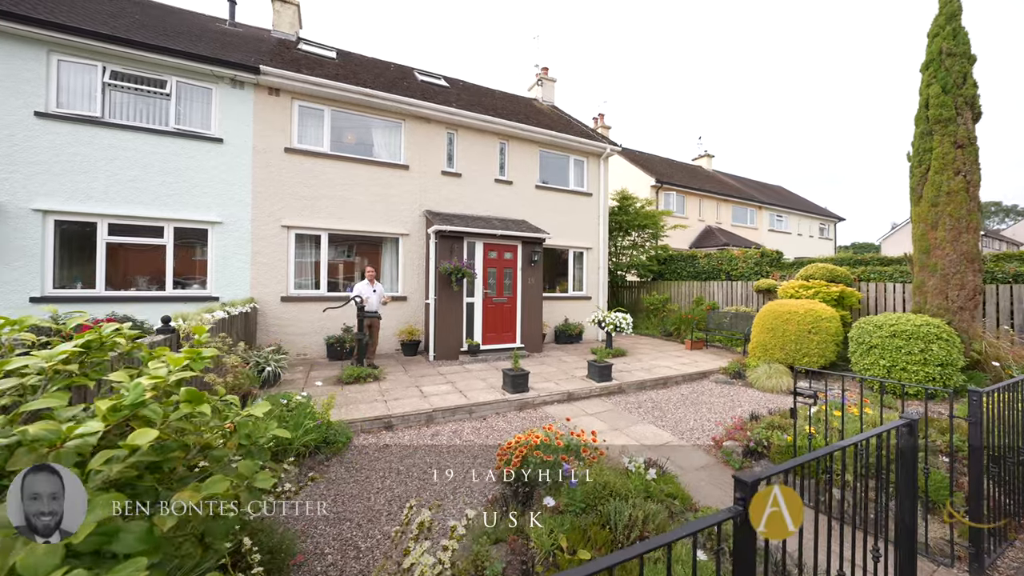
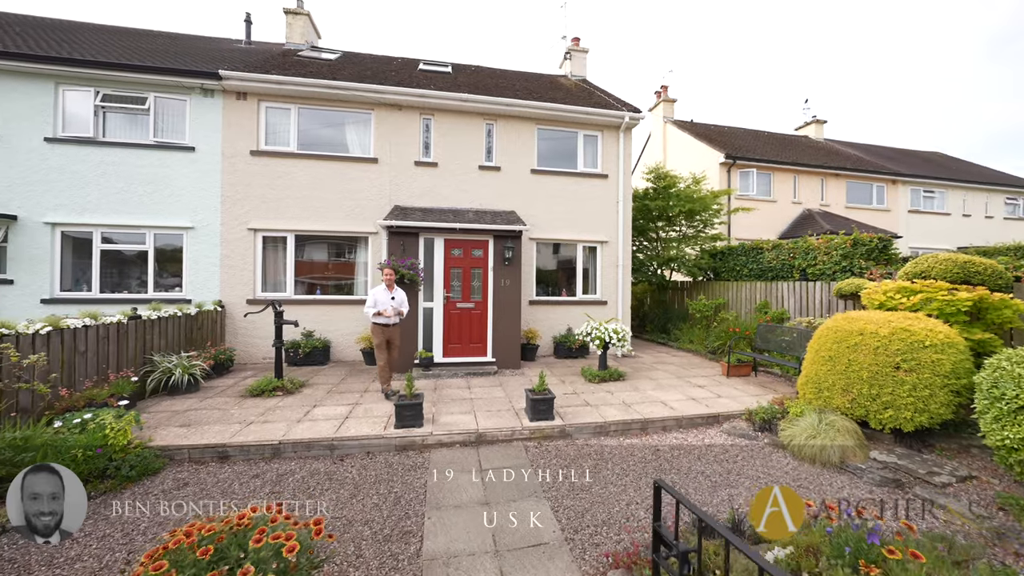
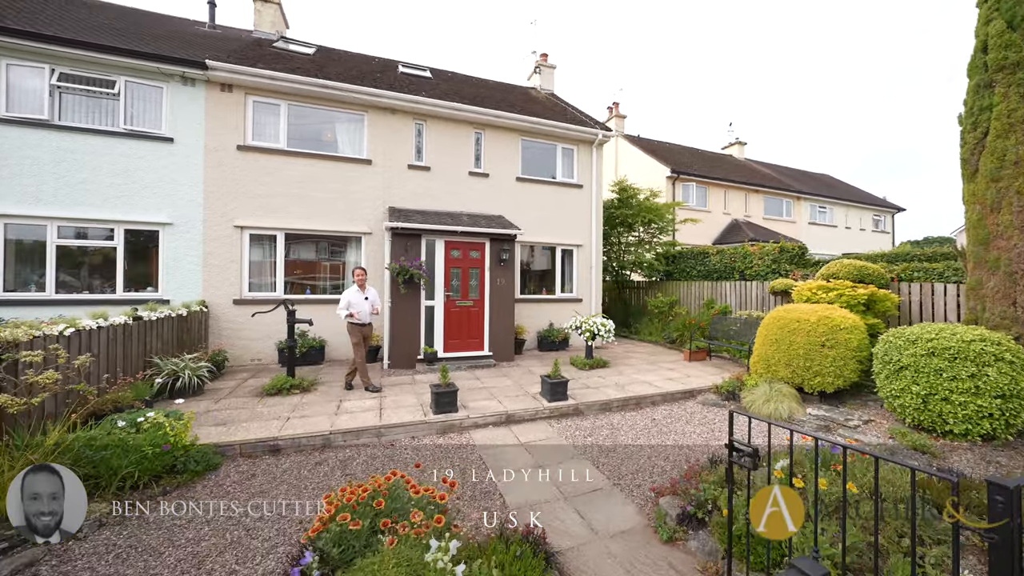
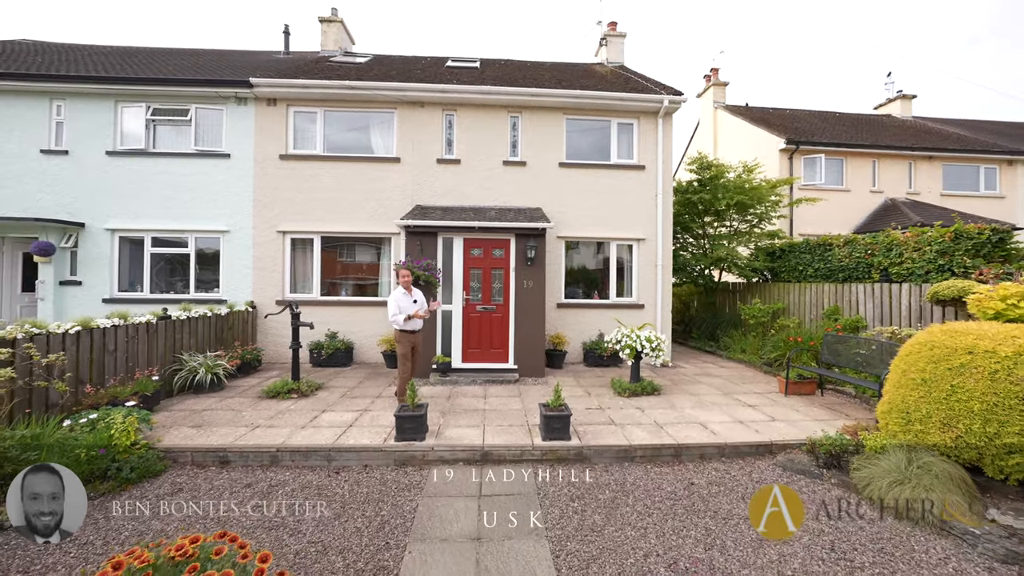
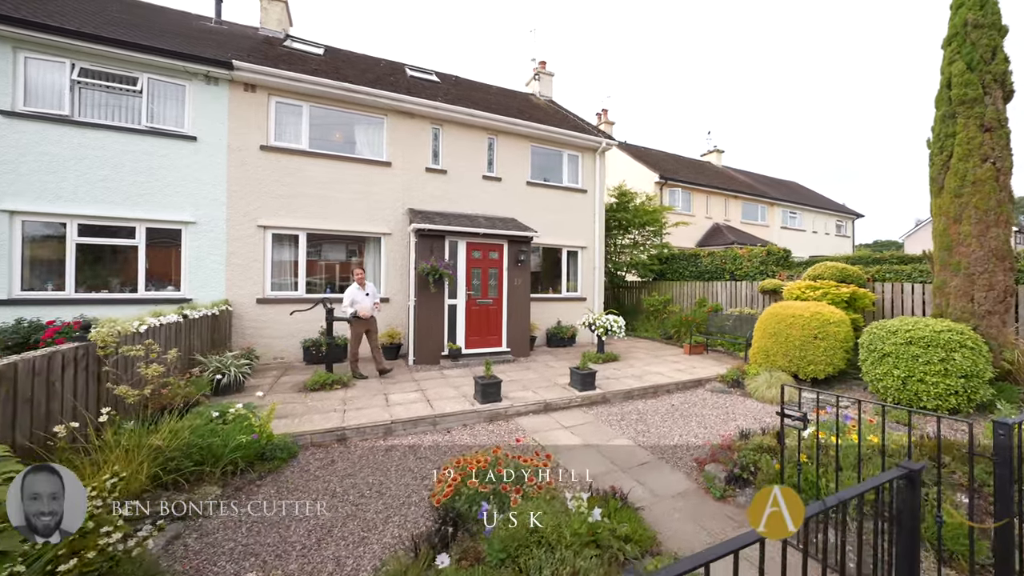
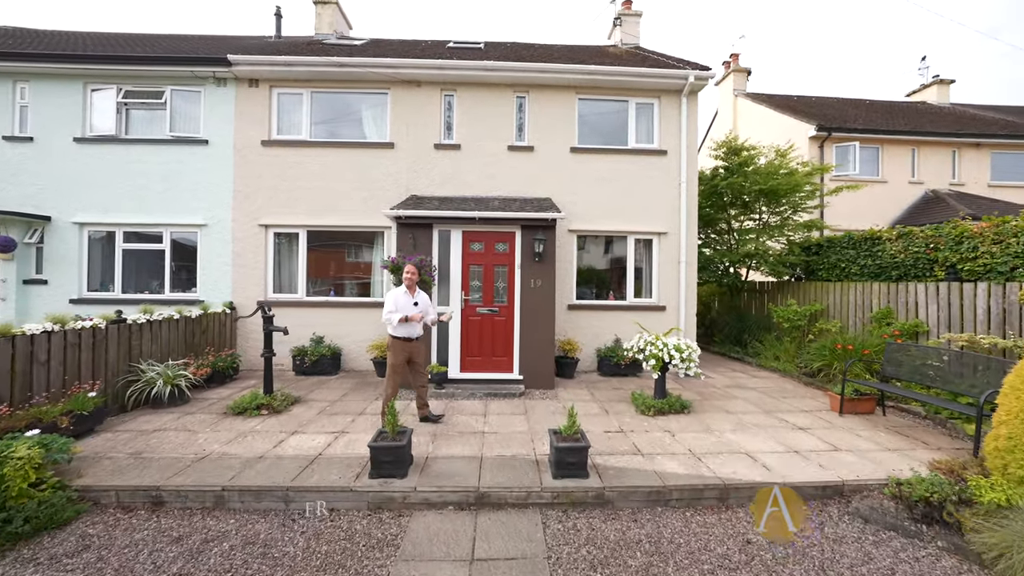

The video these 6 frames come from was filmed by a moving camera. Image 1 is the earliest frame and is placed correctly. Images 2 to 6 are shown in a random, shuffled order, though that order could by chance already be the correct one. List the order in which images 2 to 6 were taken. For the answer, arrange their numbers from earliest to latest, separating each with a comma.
5, 3, 2, 4, 6
